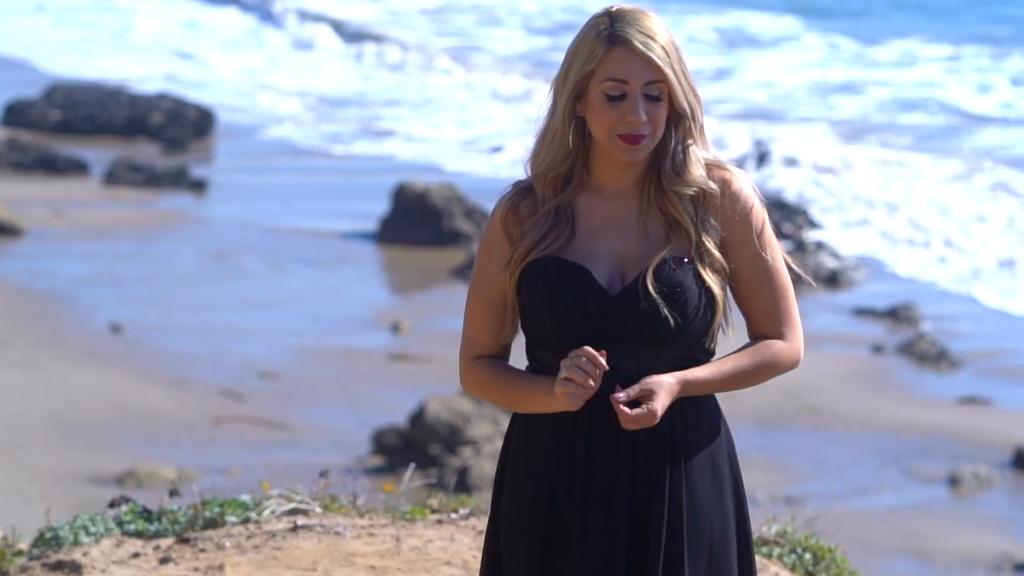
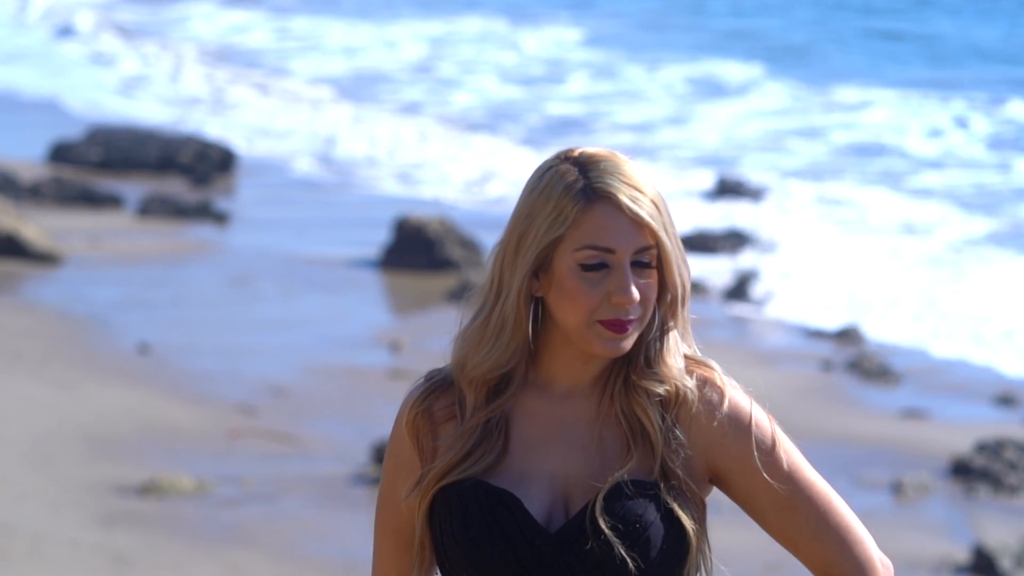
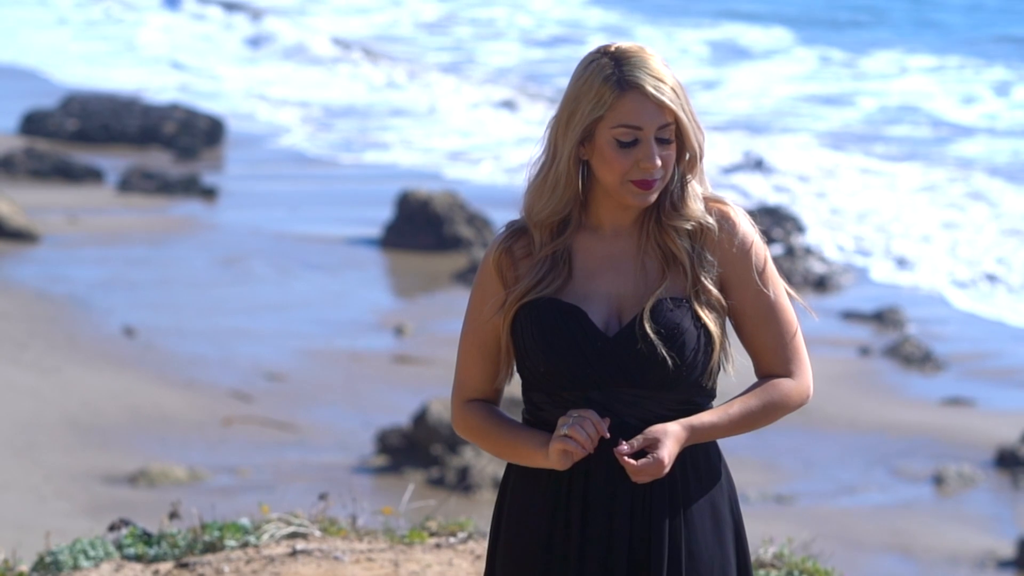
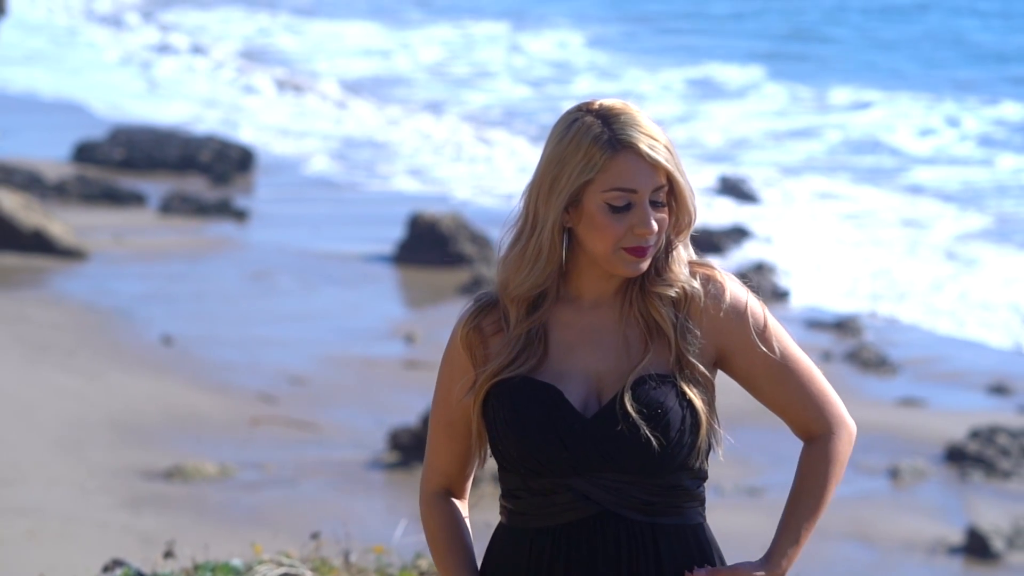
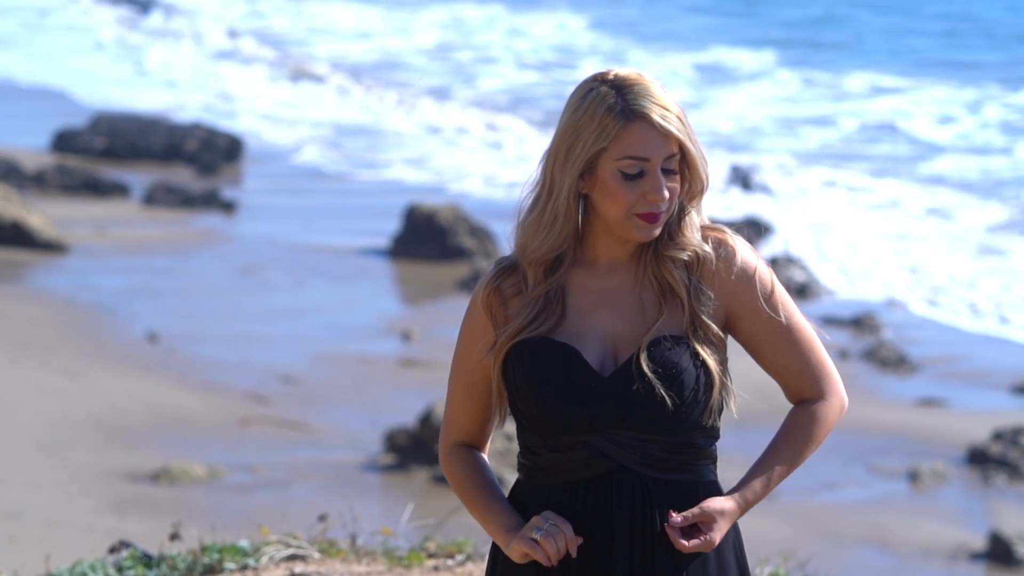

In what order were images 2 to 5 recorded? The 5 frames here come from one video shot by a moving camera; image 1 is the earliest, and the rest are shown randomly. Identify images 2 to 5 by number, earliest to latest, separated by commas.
3, 5, 4, 2
